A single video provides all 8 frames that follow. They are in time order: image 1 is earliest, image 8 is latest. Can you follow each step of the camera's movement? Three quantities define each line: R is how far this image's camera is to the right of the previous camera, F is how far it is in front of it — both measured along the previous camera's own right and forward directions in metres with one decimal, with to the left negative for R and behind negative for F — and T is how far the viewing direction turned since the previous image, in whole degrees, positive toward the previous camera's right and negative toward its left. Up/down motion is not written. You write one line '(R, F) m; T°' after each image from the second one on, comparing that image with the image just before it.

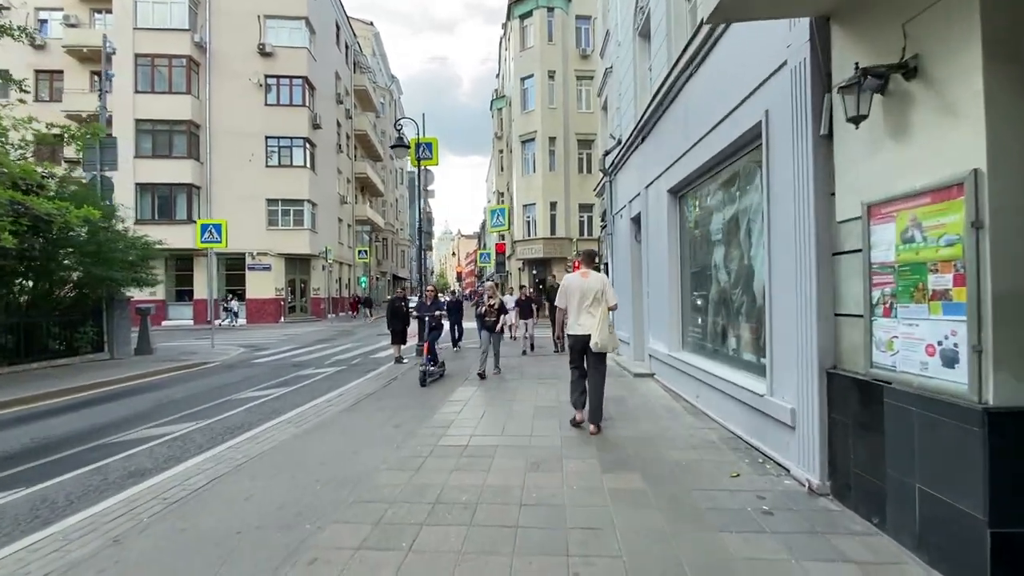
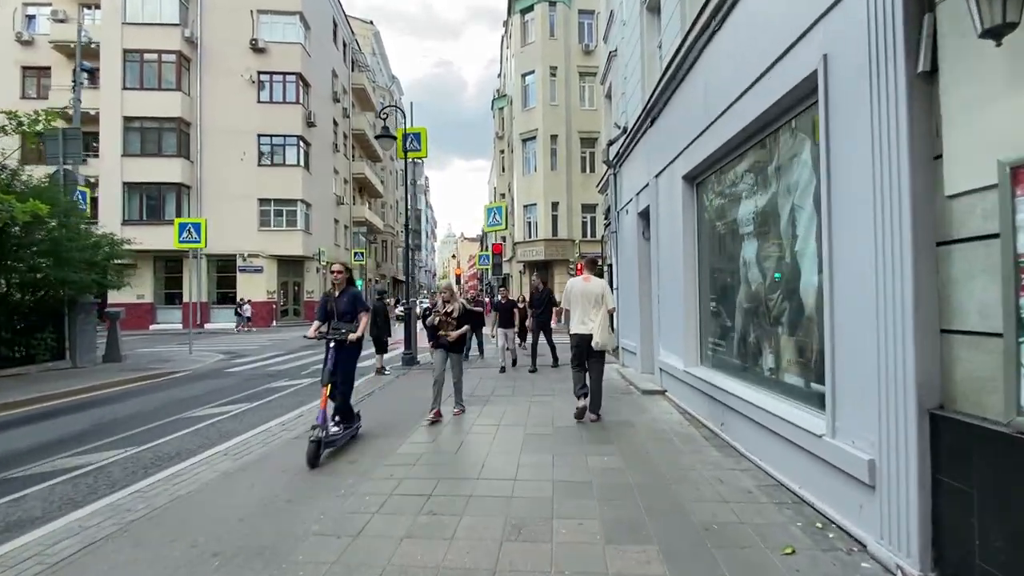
(+0.3, +1.3) m; 0°
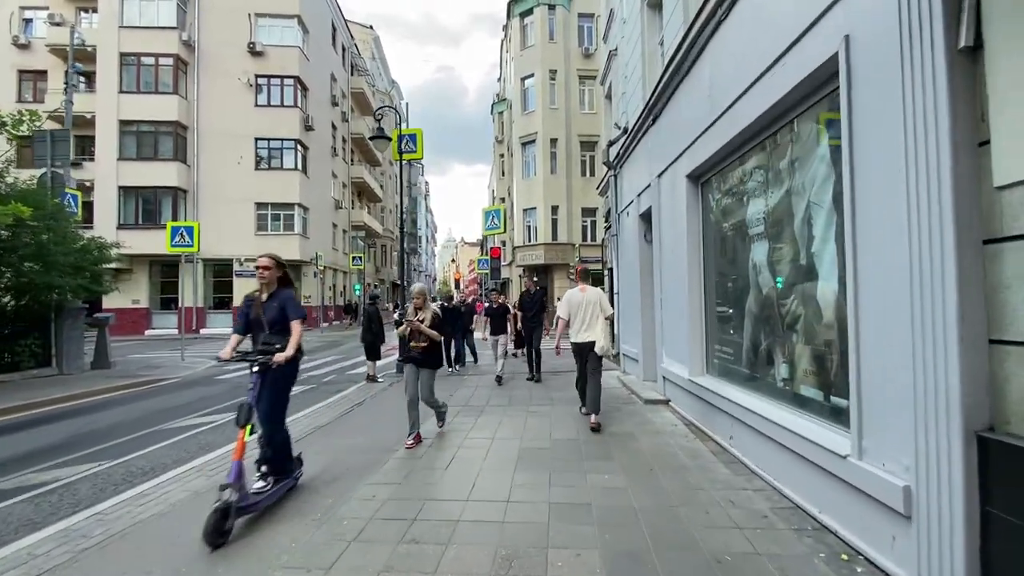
(+0.1, +0.4) m; 0°
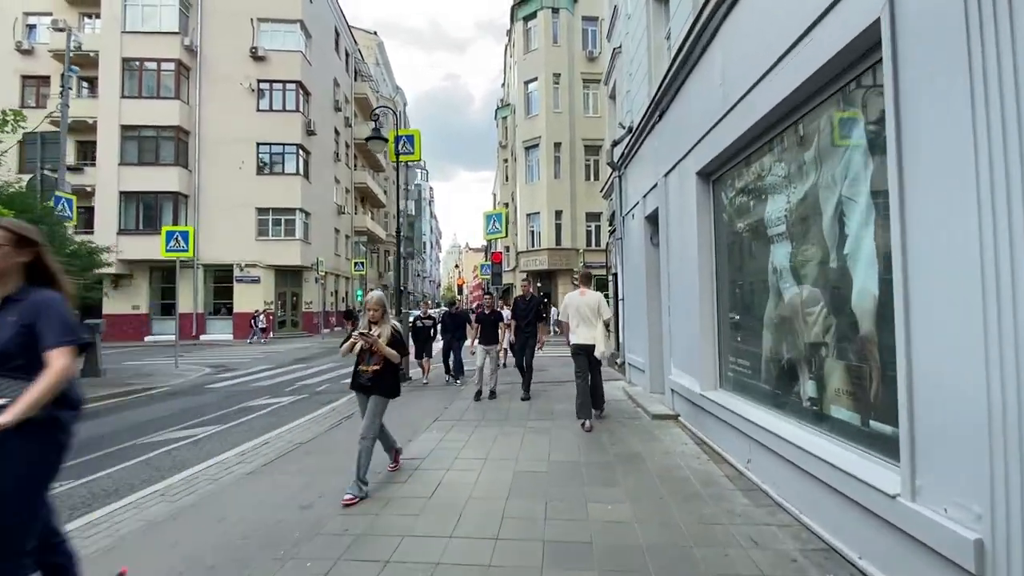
(+0.1, +0.5) m; -1°
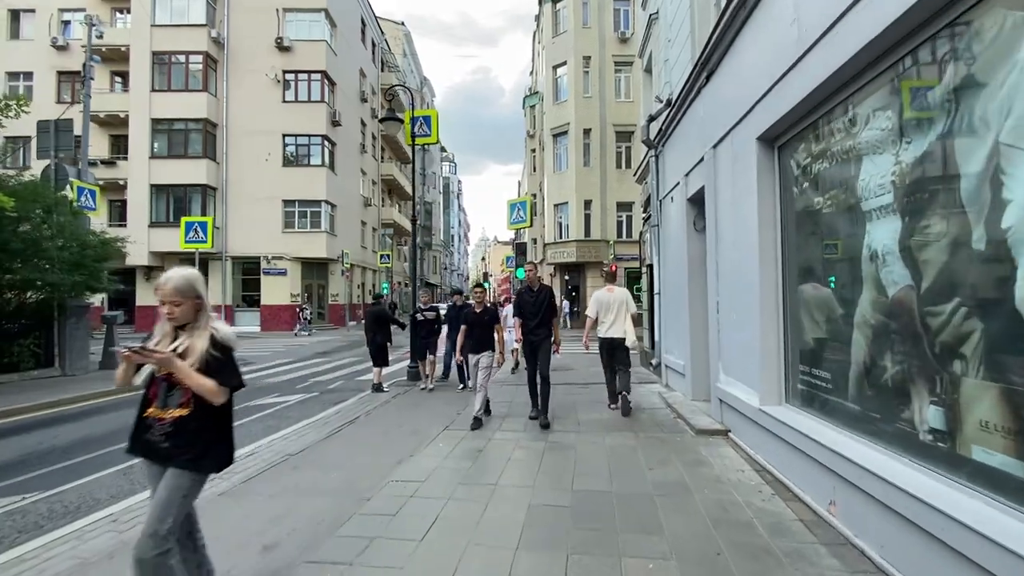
(+0.1, +1.1) m; -3°
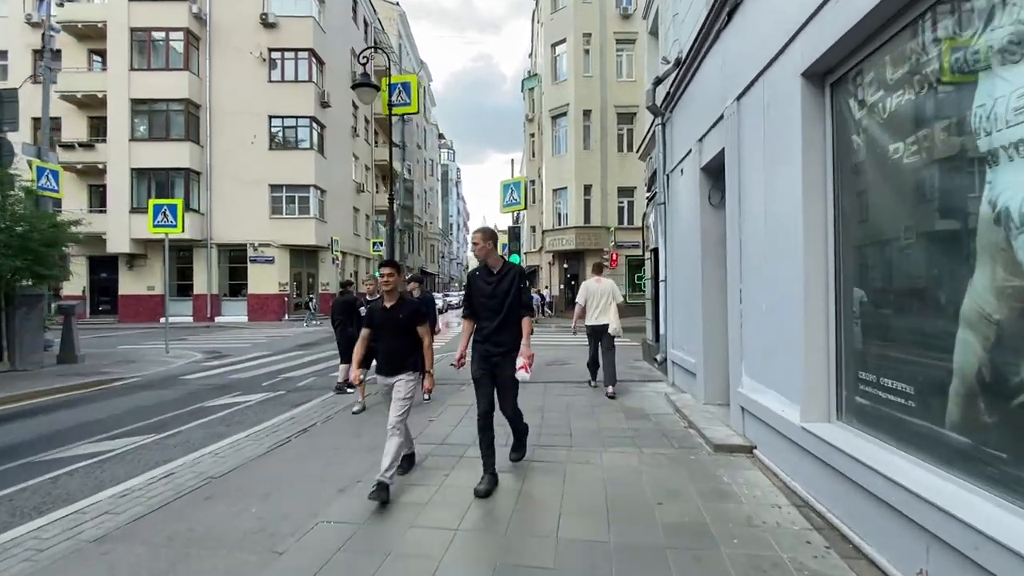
(+0.3, +1.2) m; 0°
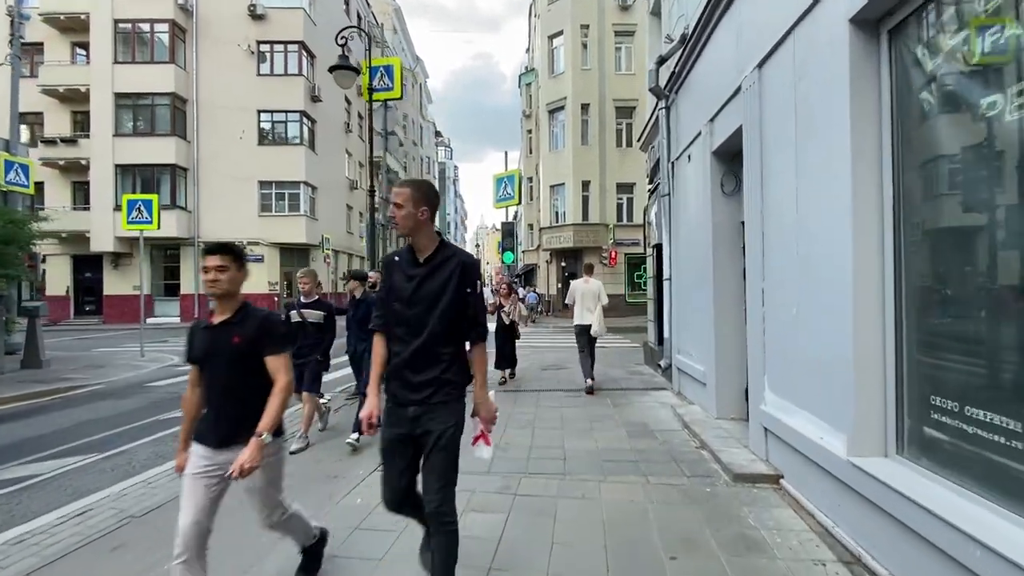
(+0.2, +0.8) m; 0°
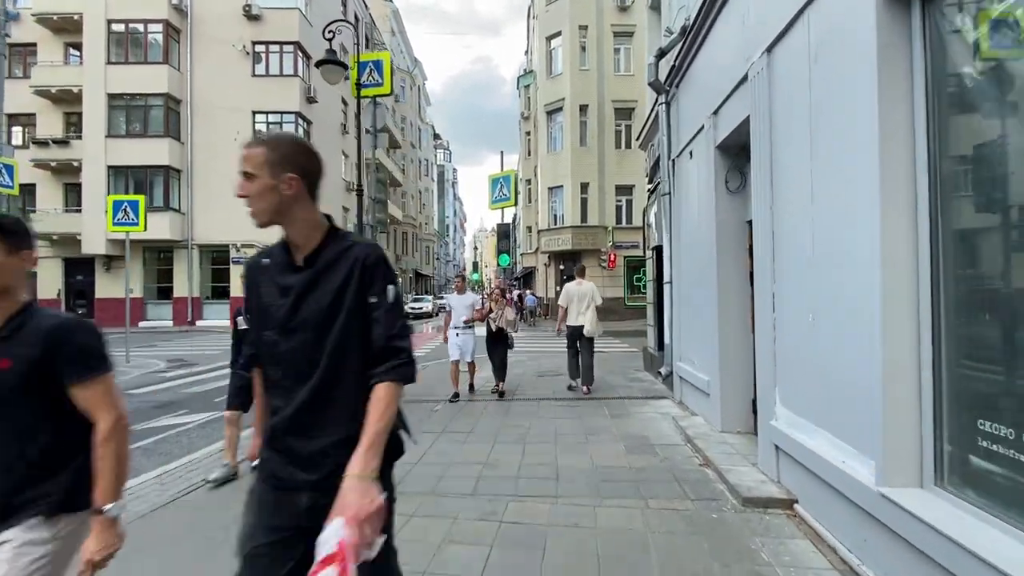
(+0.1, +0.4) m; 0°
